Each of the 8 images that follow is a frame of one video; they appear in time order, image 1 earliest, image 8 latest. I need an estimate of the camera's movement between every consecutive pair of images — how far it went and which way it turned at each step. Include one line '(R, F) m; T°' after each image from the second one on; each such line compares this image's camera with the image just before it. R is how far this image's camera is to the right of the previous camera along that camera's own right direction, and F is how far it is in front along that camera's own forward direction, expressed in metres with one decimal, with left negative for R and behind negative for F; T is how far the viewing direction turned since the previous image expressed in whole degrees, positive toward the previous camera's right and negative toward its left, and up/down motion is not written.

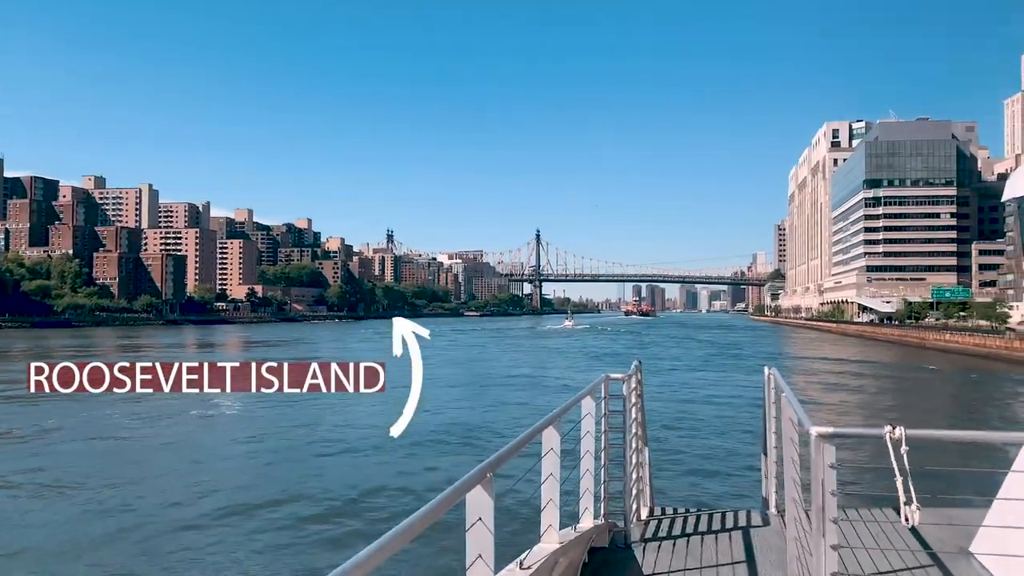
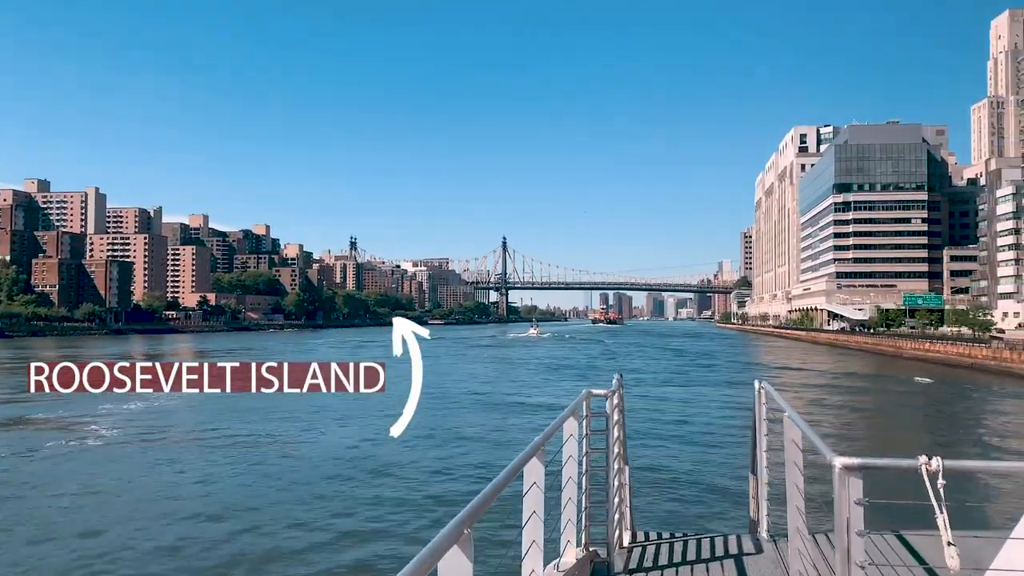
(+0.6, +2.9) m; +2°
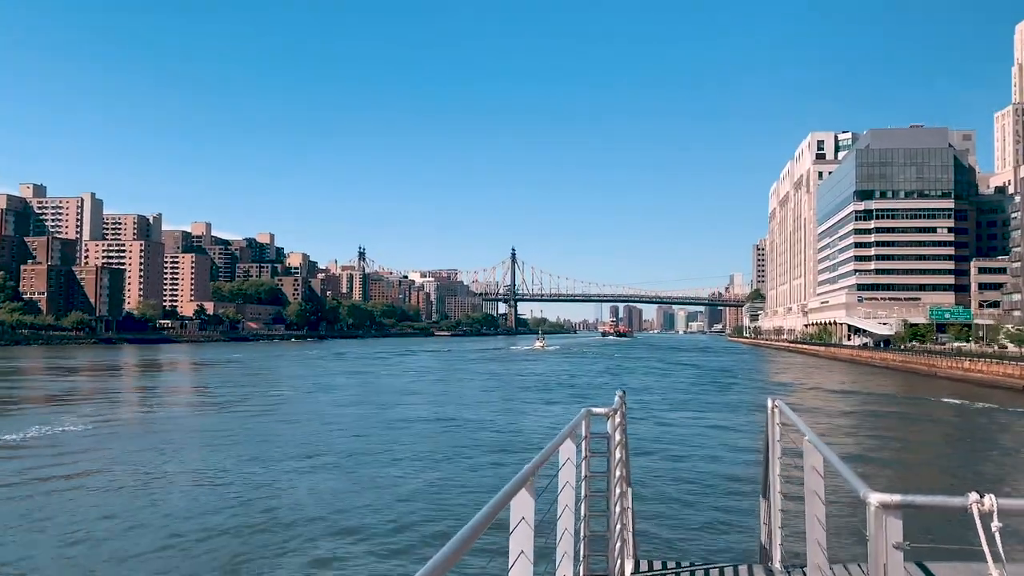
(+0.6, +3.3) m; -1°
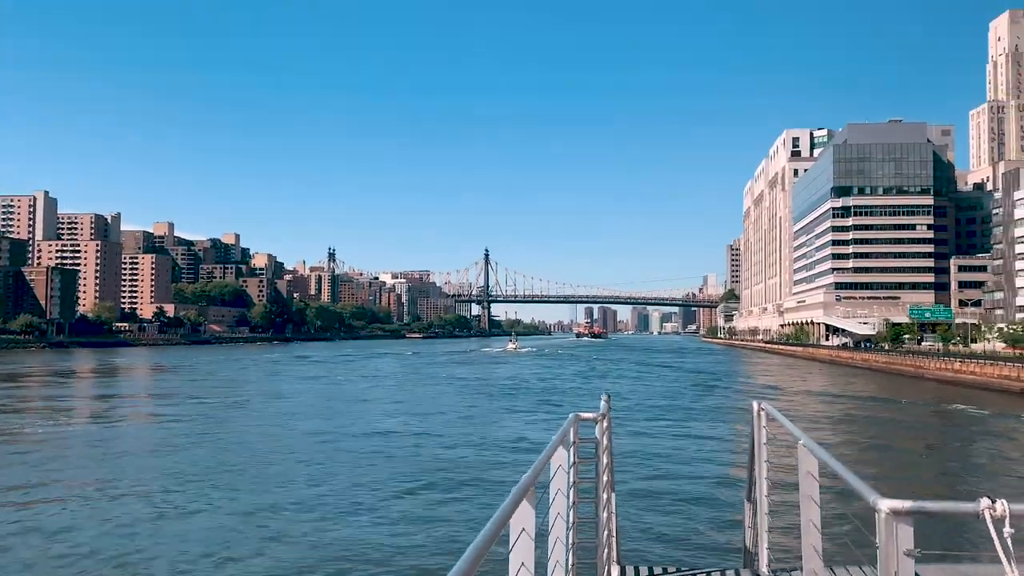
(+0.4, +2.4) m; +2°
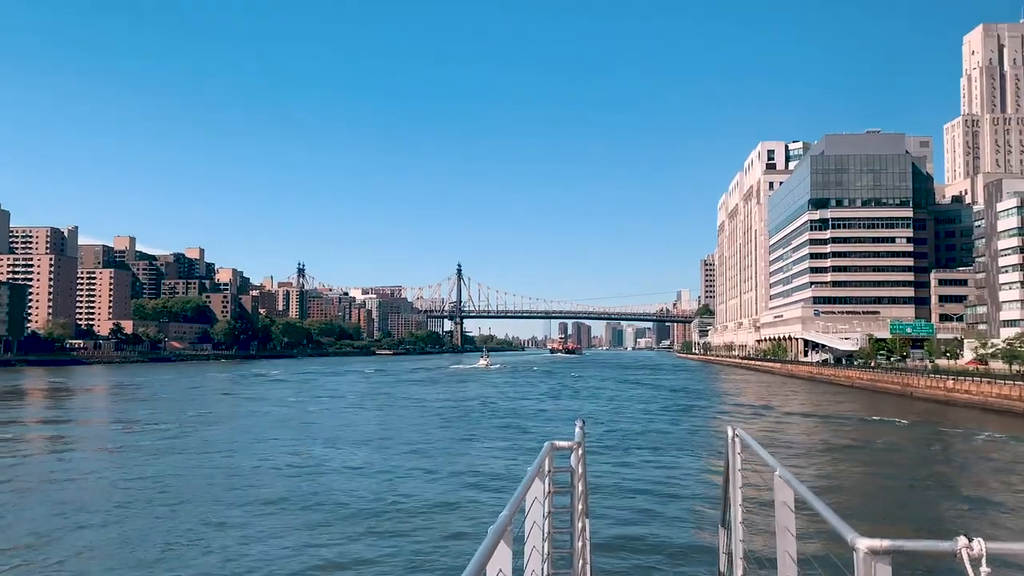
(+0.4, +2.4) m; +2°
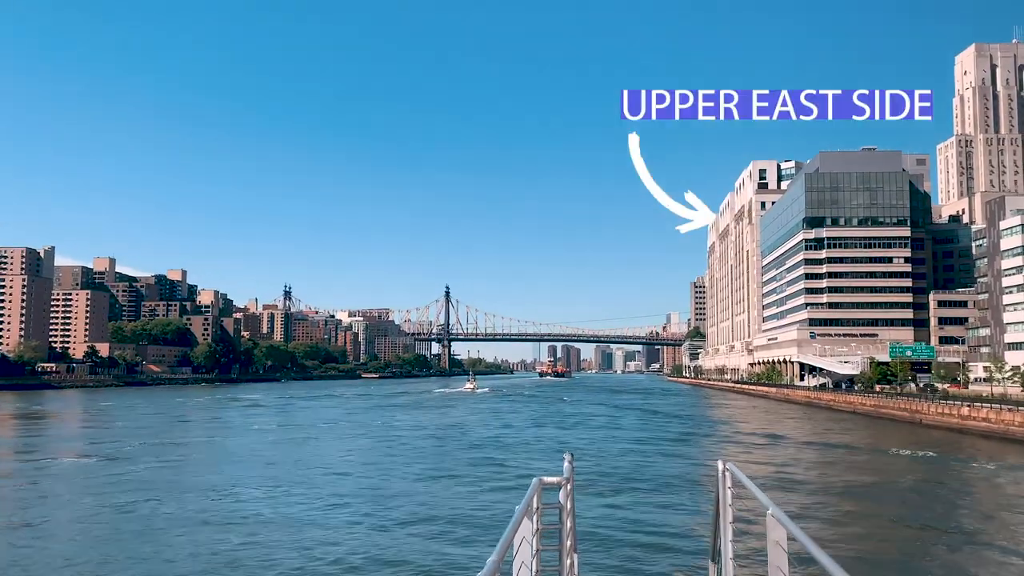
(+0.3, +2.2) m; +1°
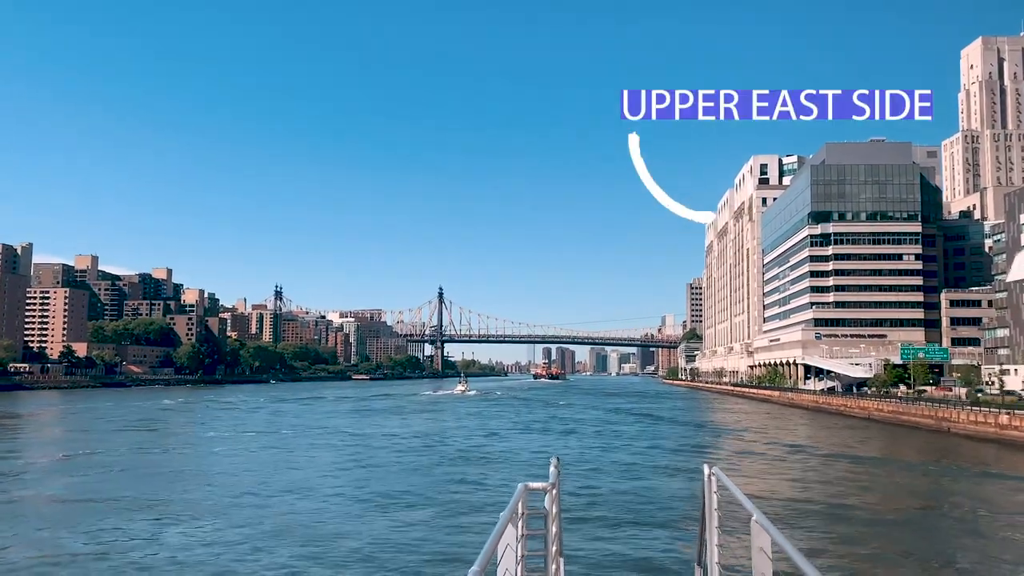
(+0.4, +3.1) m; 0°
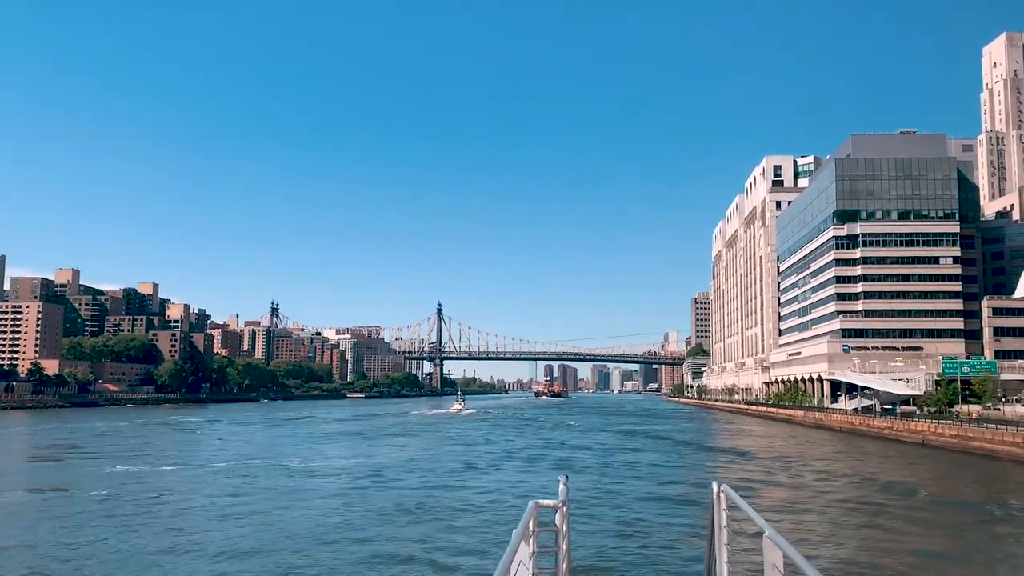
(+0.5, +5.4) m; 0°
